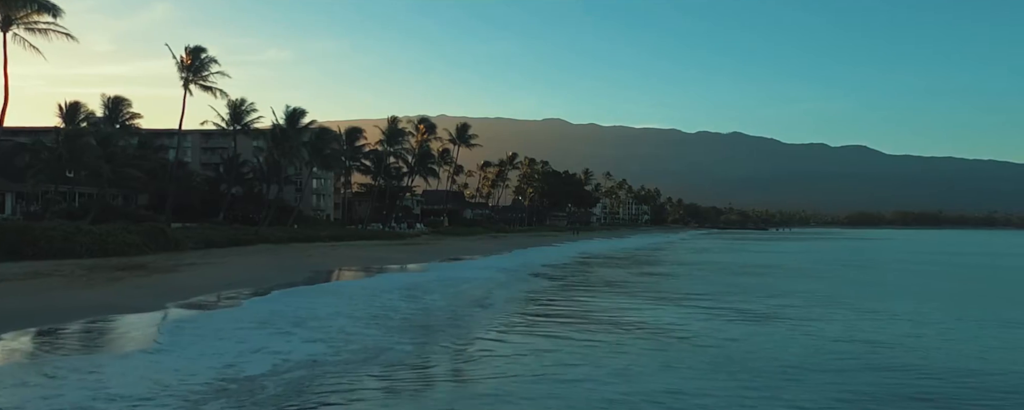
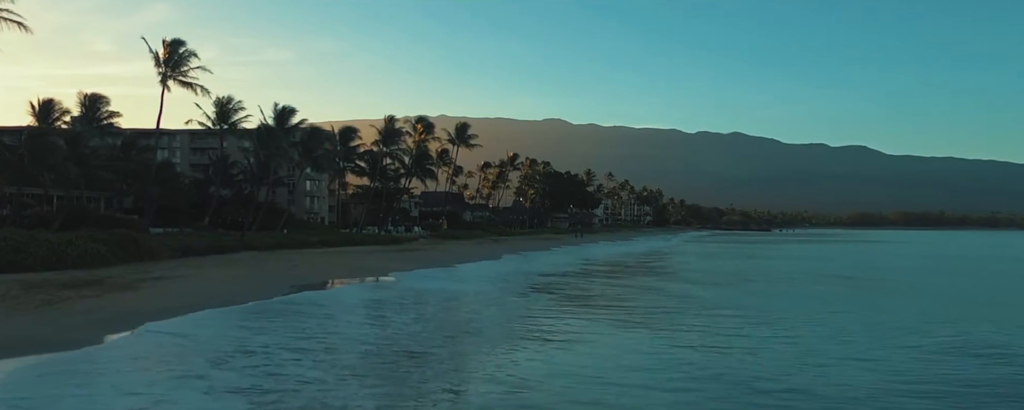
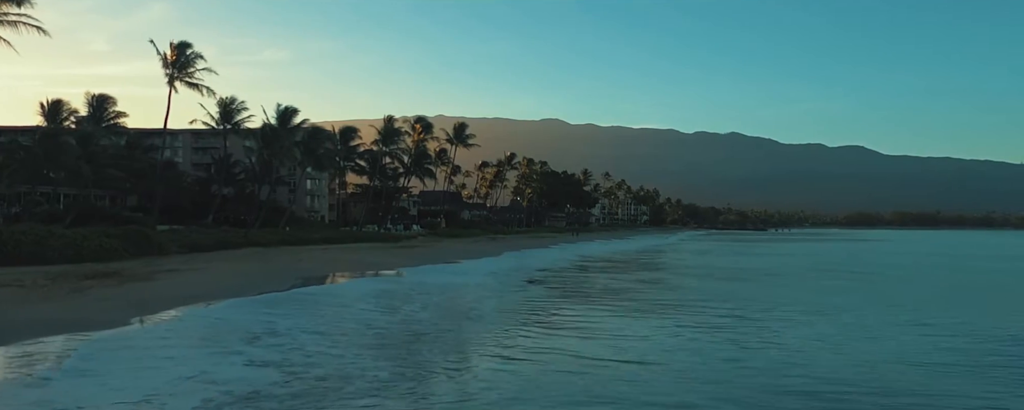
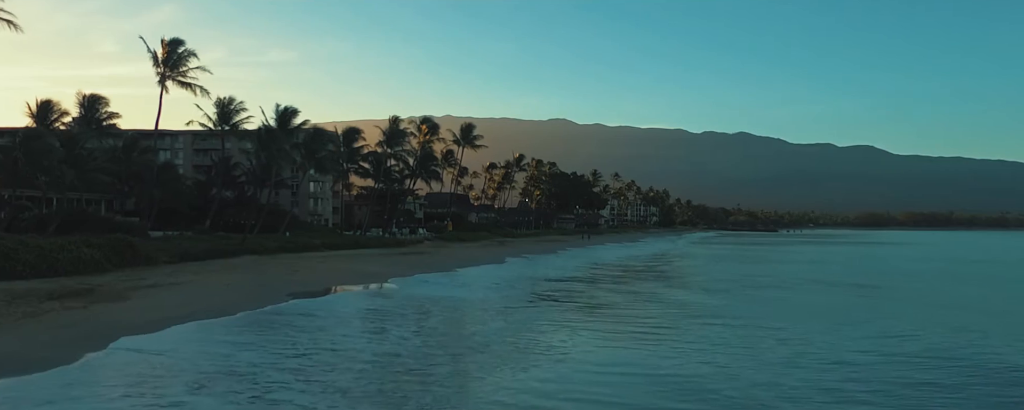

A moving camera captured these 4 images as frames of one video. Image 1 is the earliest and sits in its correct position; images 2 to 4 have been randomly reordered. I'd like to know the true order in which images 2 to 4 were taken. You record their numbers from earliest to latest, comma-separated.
3, 2, 4
